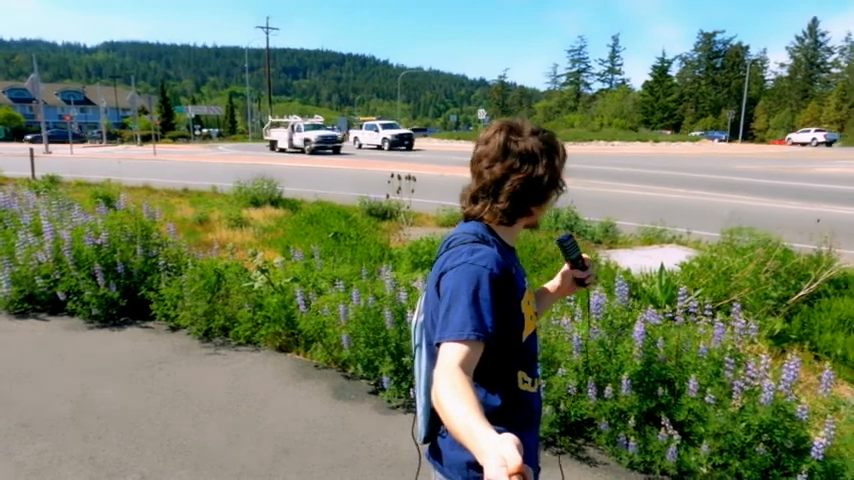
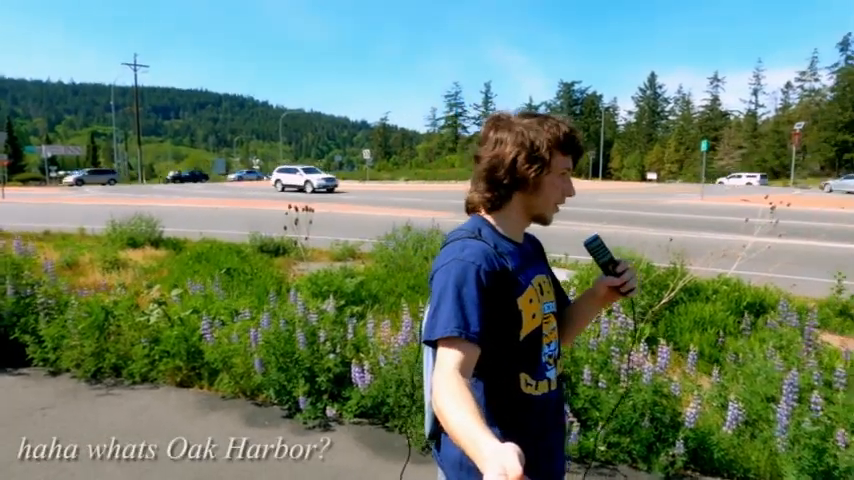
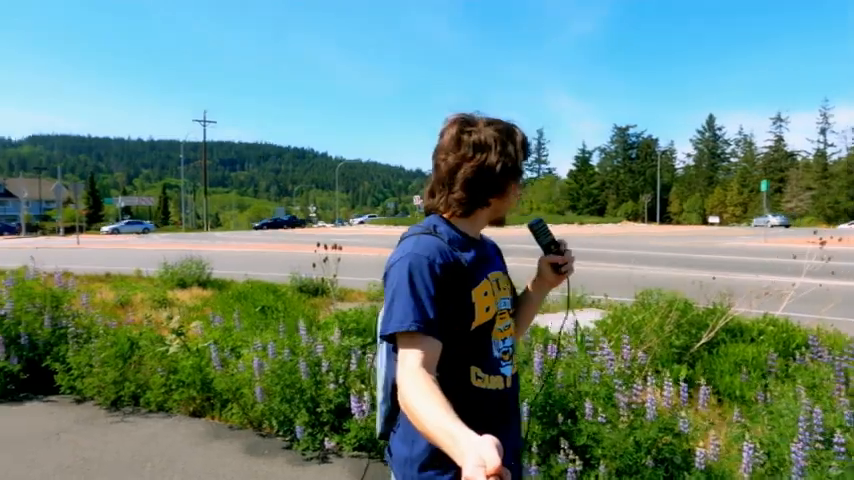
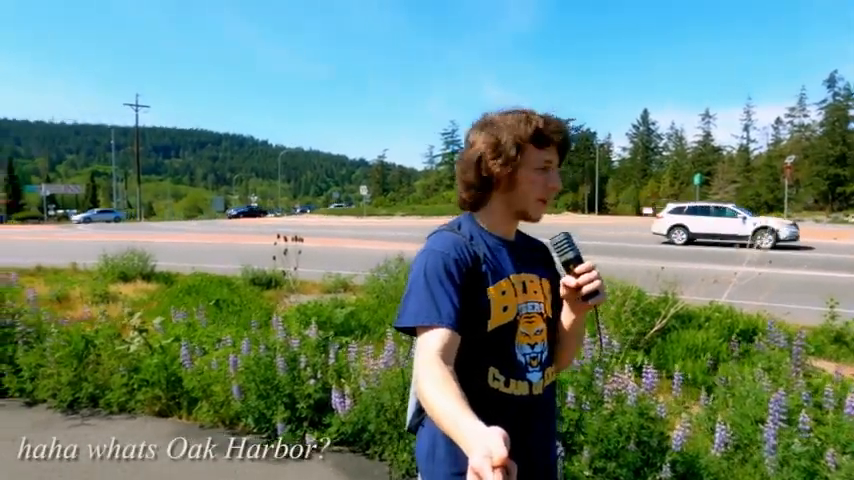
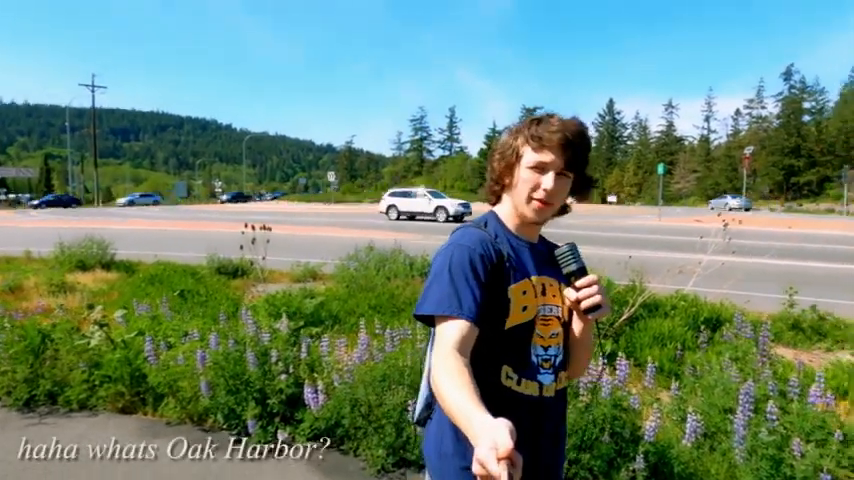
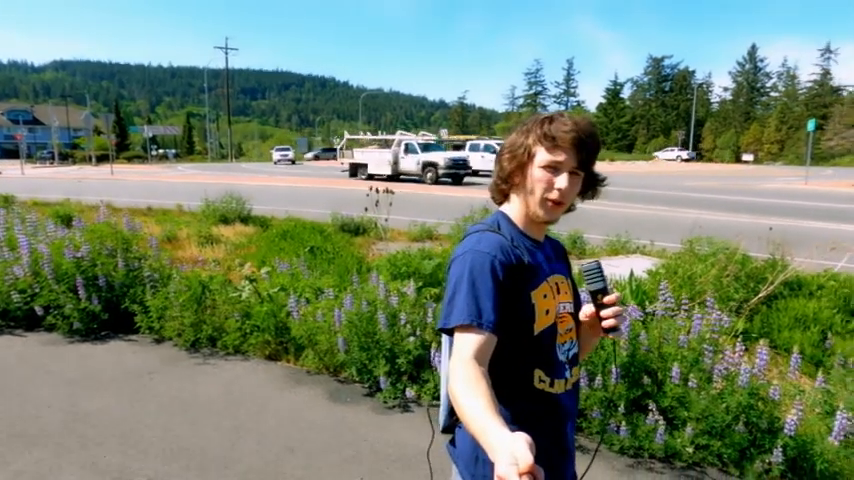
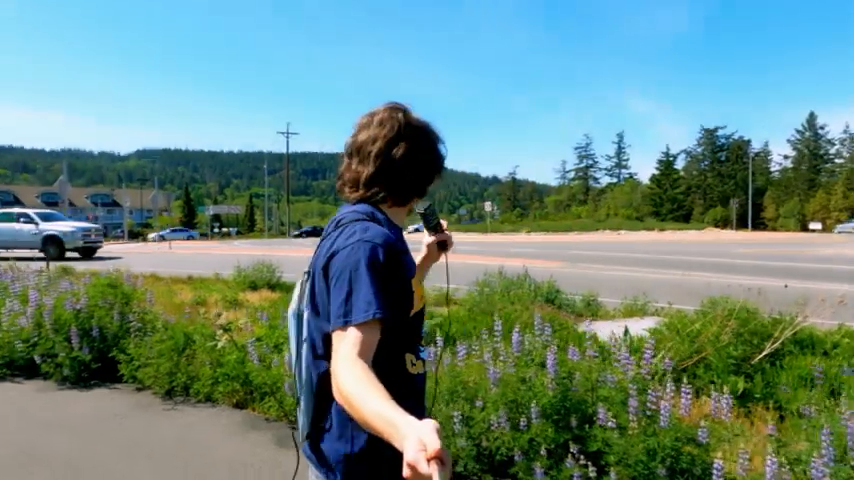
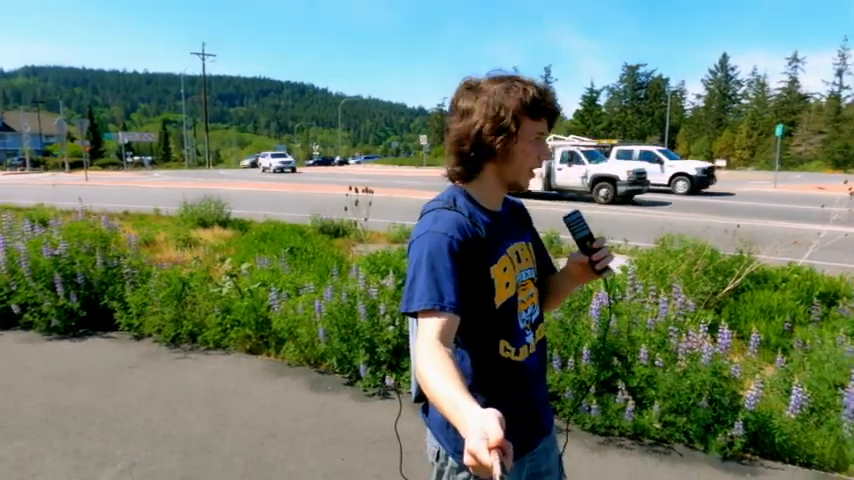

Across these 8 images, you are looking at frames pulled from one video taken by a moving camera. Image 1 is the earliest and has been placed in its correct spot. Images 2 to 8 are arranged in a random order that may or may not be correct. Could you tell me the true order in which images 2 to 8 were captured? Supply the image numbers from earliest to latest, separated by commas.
6, 8, 2, 5, 4, 3, 7
